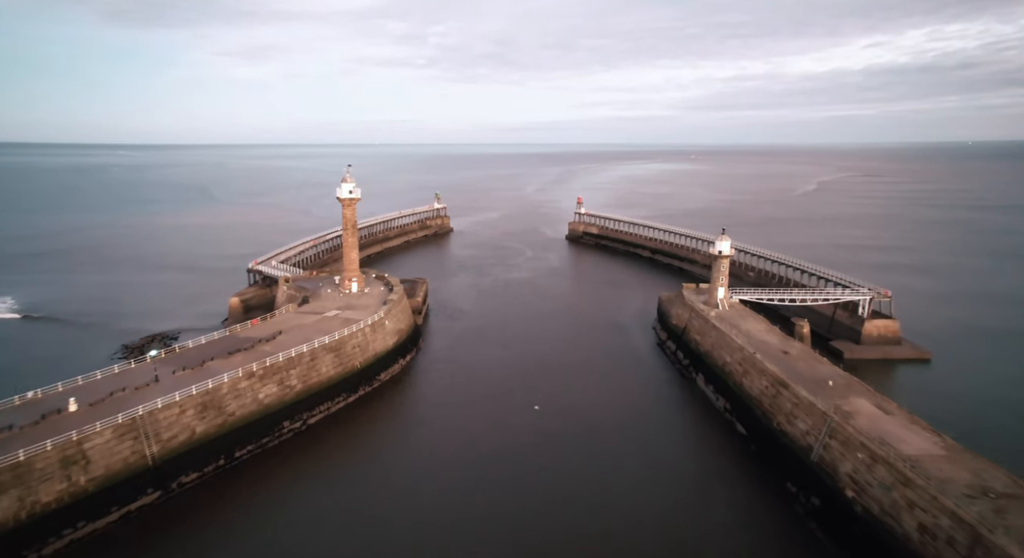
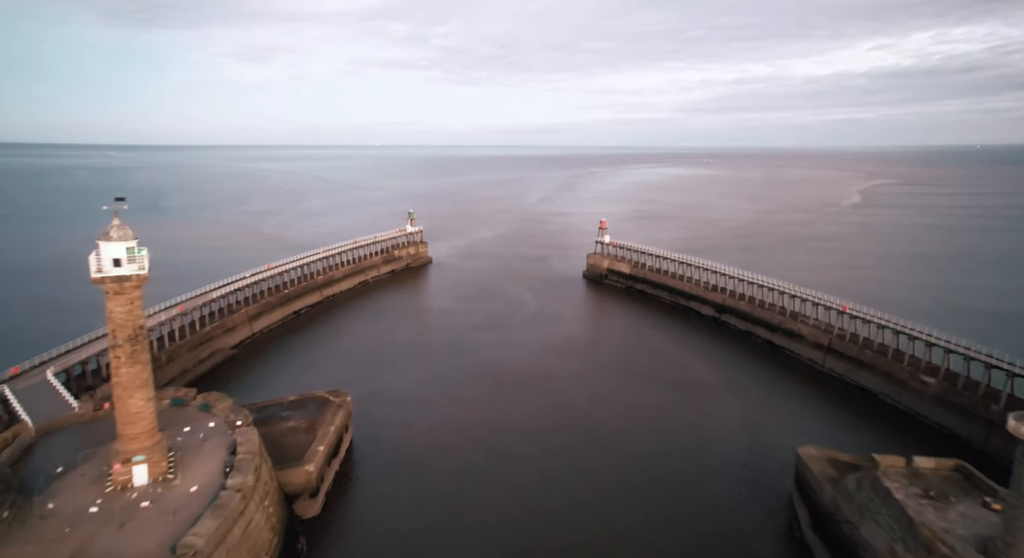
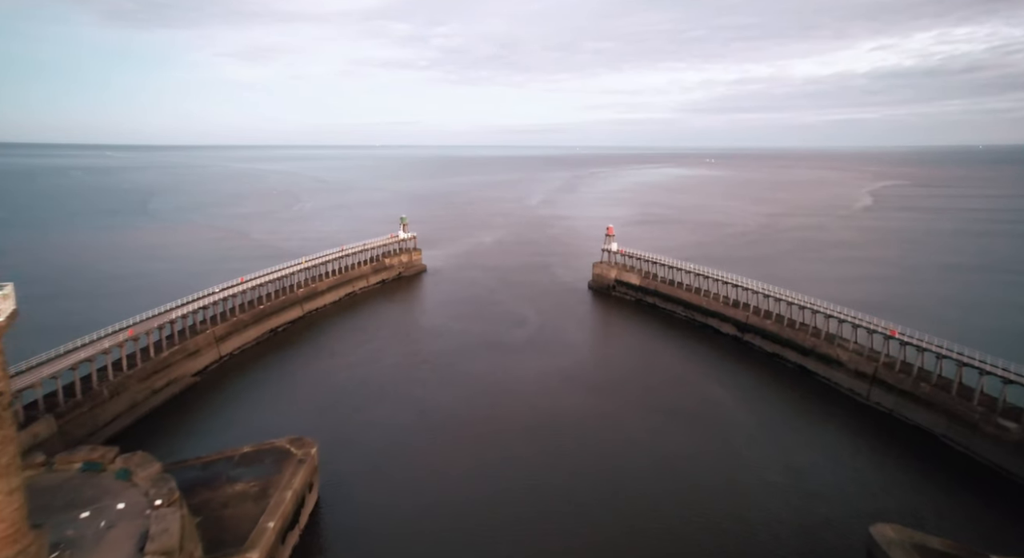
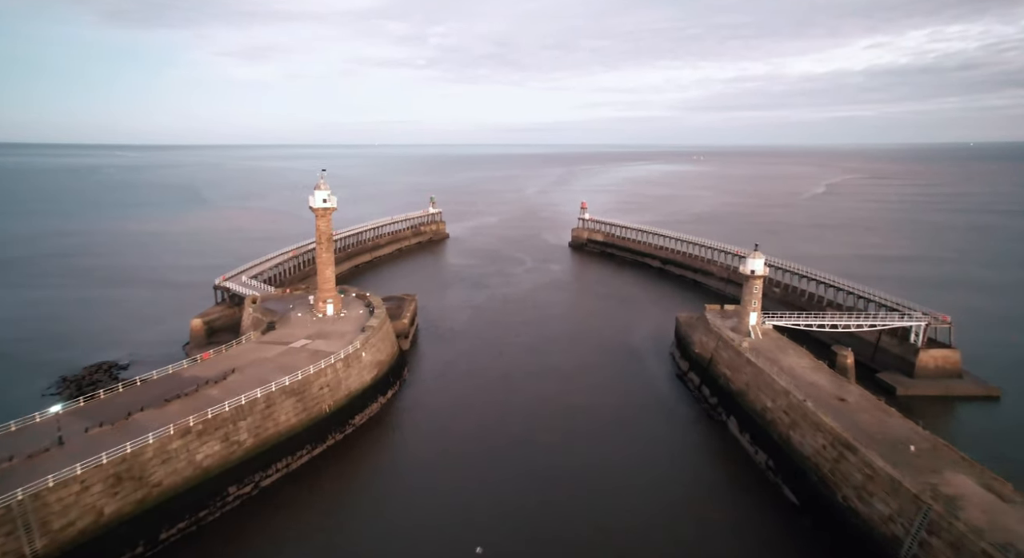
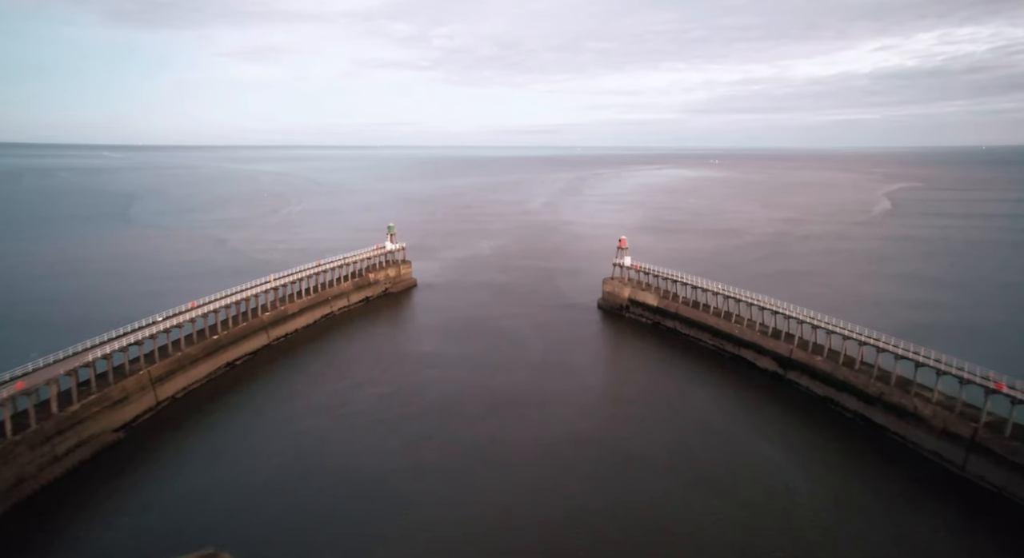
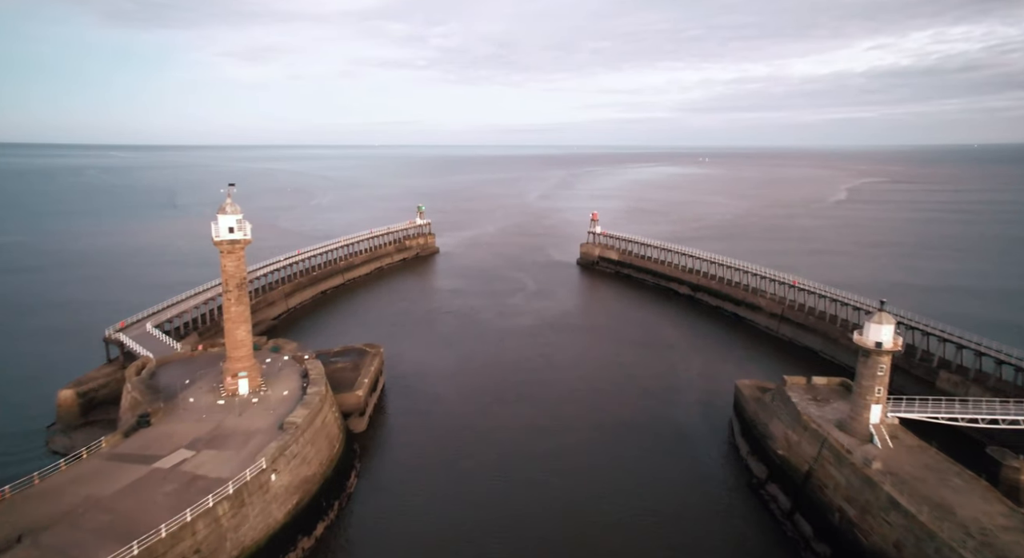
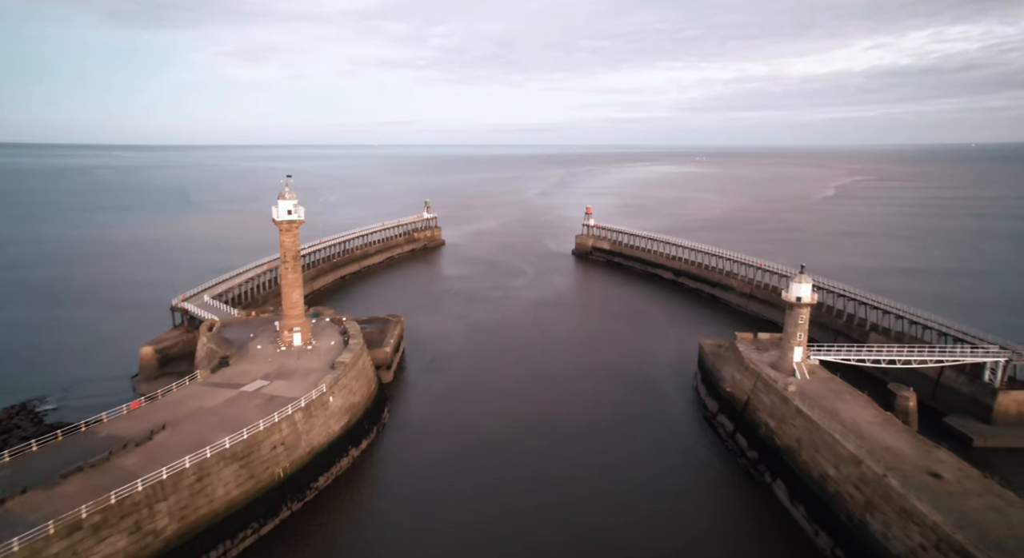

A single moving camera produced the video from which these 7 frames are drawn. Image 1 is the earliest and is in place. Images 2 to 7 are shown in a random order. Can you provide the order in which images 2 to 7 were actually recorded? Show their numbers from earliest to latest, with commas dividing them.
4, 7, 6, 2, 3, 5
